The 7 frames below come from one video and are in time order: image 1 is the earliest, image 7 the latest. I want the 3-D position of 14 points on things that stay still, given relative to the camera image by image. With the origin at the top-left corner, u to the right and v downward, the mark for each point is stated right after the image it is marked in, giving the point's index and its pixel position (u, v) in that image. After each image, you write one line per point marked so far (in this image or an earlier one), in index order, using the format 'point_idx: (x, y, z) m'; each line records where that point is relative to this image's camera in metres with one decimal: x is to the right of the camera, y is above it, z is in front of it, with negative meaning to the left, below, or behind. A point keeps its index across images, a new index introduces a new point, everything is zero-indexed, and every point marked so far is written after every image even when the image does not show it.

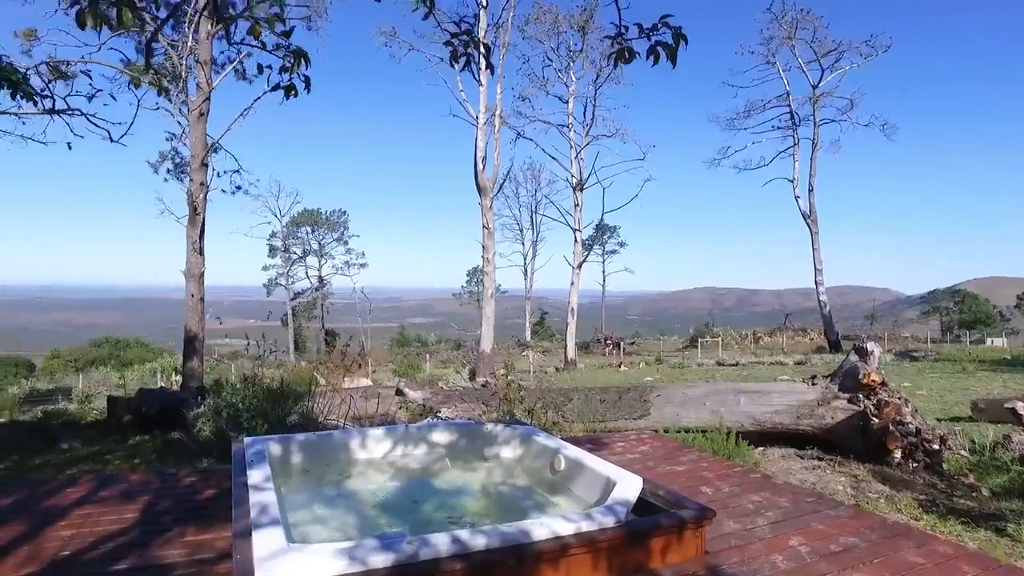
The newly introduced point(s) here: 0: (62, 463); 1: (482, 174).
0: (-4.2, -1.6, +6.6) m
1: (-0.5, +2.1, +12.9) m
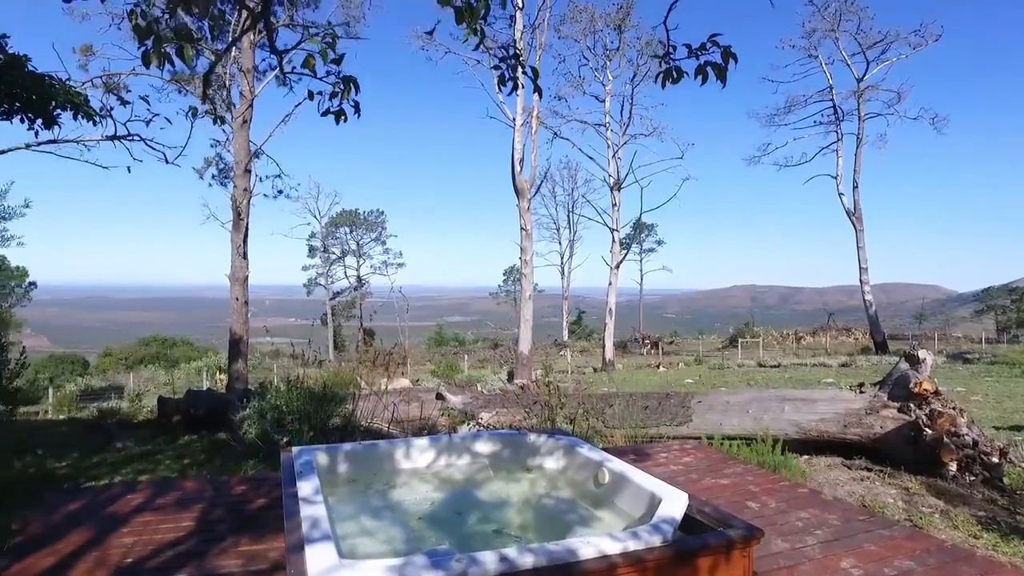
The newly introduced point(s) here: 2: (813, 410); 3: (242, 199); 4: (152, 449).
0: (-3.8, -1.7, +6.8) m
1: (+0.1, +2.0, +12.9) m
2: (+2.0, -0.8, +4.6) m
3: (-3.7, +1.2, +9.7) m
4: (-3.8, -1.7, +7.4) m
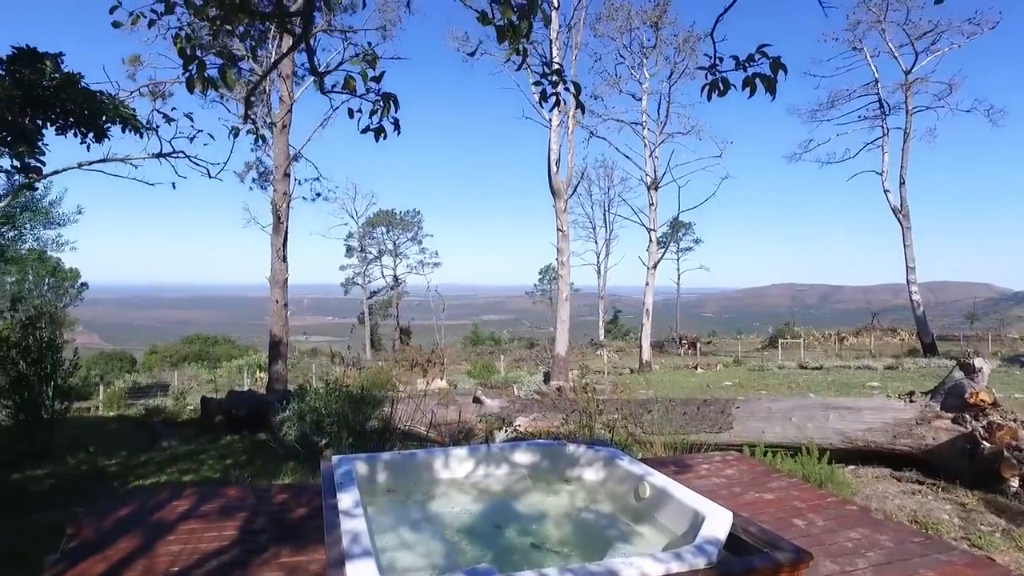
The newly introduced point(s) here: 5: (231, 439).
0: (-3.5, -1.7, +7.0) m
1: (+0.8, +2.0, +12.8) m
2: (+2.2, -0.8, +4.5) m
3: (-3.2, +1.2, +9.8) m
4: (-3.4, -1.7, +7.6) m
5: (-3.2, -1.7, +8.0) m
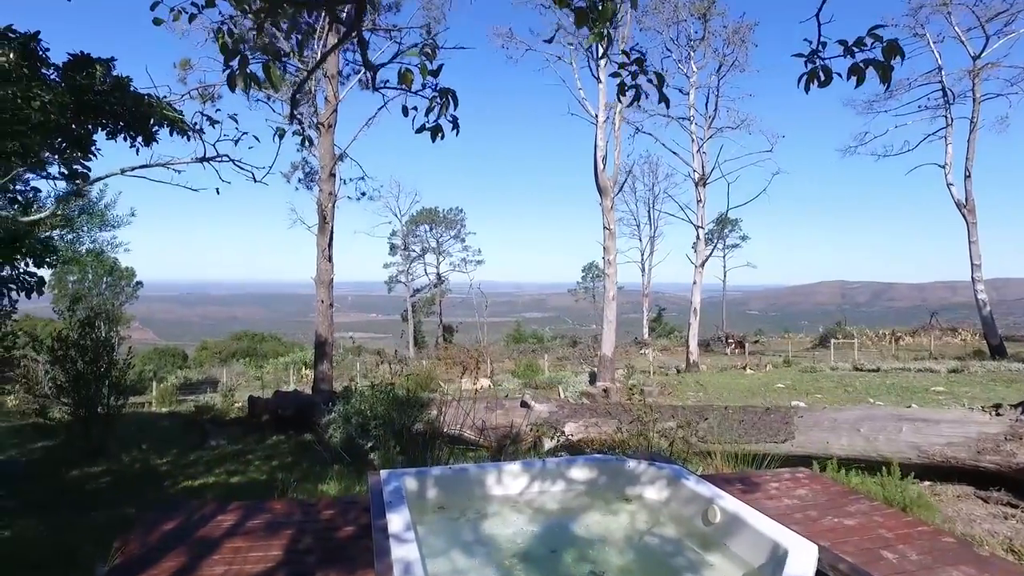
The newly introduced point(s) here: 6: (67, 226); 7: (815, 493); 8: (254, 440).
0: (-3.0, -1.7, +7.0) m
1: (+1.6, +2.0, +12.6) m
2: (+2.5, -0.9, +4.2) m
3: (-2.6, +1.2, +9.8) m
4: (-2.9, -1.7, +7.6) m
5: (-2.7, -1.7, +8.0) m
6: (-5.1, +0.7, +8.1) m
7: (+1.3, -0.9, +3.0) m
8: (-2.9, -1.7, +8.0) m
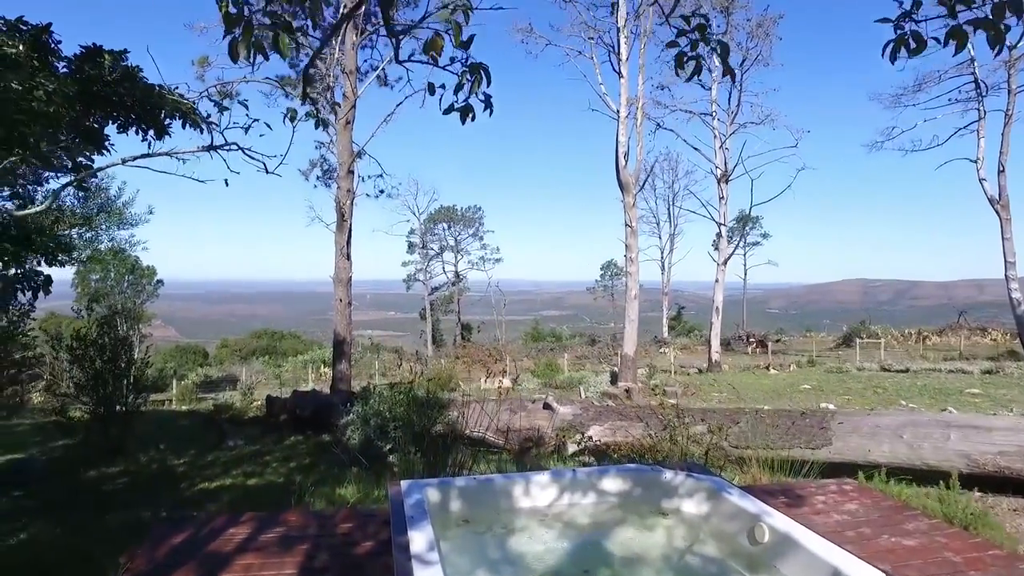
0: (-2.8, -1.7, +6.9) m
1: (+2.0, +2.1, +12.3) m
2: (+2.7, -0.9, +4.0) m
3: (-2.3, +1.2, +9.7) m
4: (-2.7, -1.7, +7.5) m
5: (-2.4, -1.7, +7.9) m
6: (-4.9, +0.7, +8.1) m
7: (+1.4, -0.9, +2.8) m
8: (-2.7, -1.7, +7.9) m
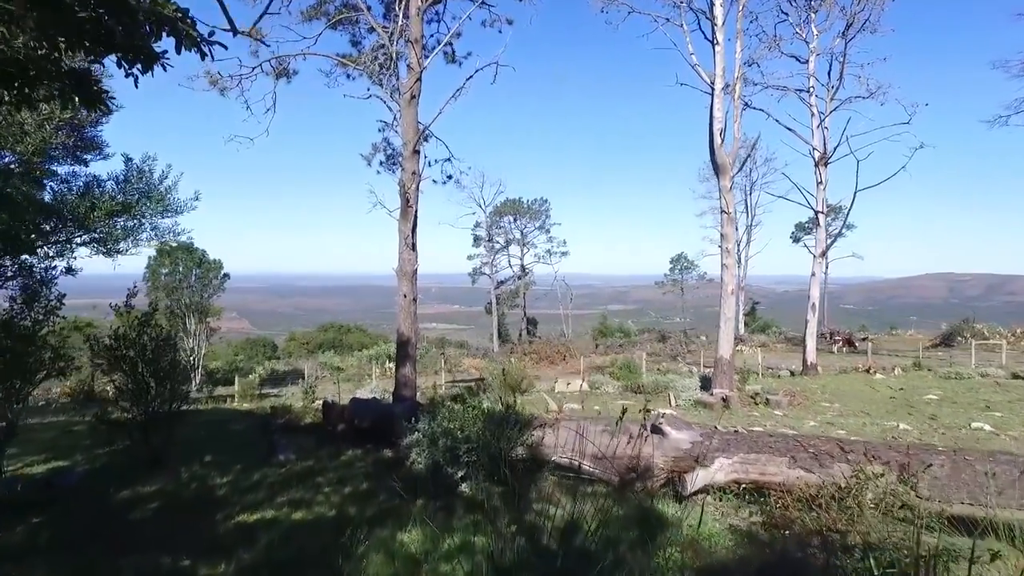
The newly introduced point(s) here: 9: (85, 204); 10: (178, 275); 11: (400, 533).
0: (-2.0, -1.7, +6.0) m
1: (+3.2, +2.1, +10.9) m
2: (+3.2, -0.8, +2.5) m
3: (-1.3, +1.3, +8.7) m
4: (-1.8, -1.7, +6.6) m
5: (-1.5, -1.6, +6.9) m
6: (-4.0, +0.8, +7.3) m
7: (+1.8, -0.9, +1.5) m
8: (-1.8, -1.7, +7.0) m
9: (-4.0, +0.8, +6.6) m
10: (-9.0, +0.4, +19.1) m
11: (-0.7, -1.5, +4.4) m
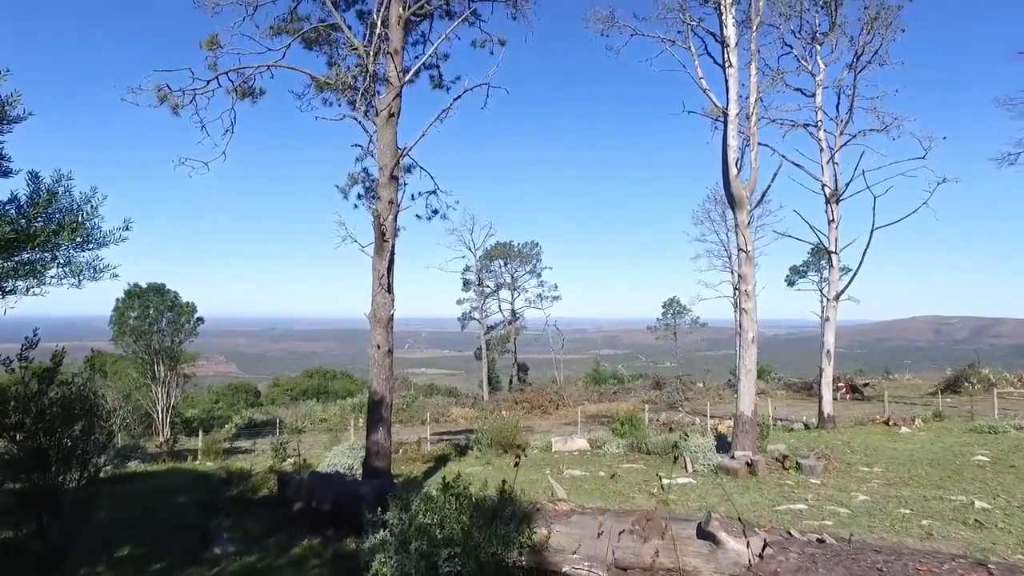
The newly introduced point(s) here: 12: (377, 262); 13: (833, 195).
0: (-2.0, -2.0, +4.5) m
1: (+3.1, +1.5, +9.8) m
2: (+3.2, -1.0, +1.3) m
3: (-1.3, +0.8, +7.5) m
4: (-1.9, -2.0, +5.1) m
5: (-1.6, -2.0, +5.5) m
6: (-4.0, +0.4, +6.0) m
7: (+1.8, -0.9, +0.2) m
8: (-1.9, -2.0, +5.5) m
9: (-4.1, +0.4, +5.3) m
10: (-9.2, -0.8, +17.7) m
11: (-0.7, -1.7, +3.0) m
12: (-1.4, +0.3, +7.4) m
13: (+7.0, +2.1, +15.5) m
